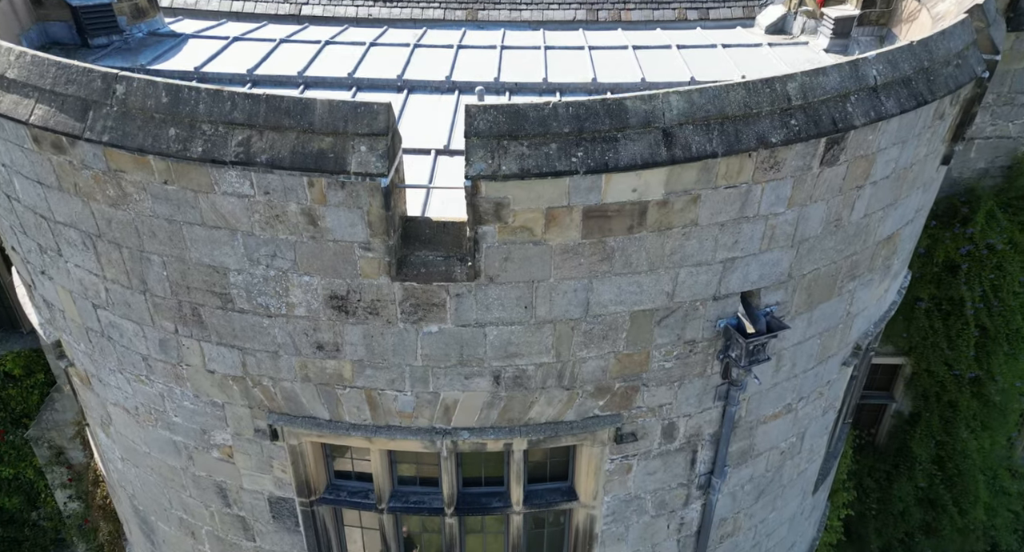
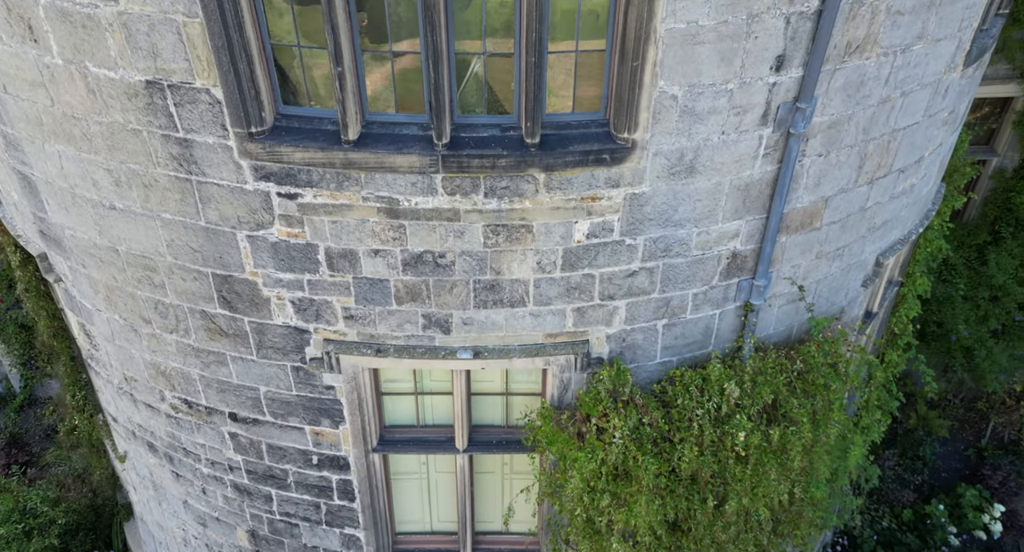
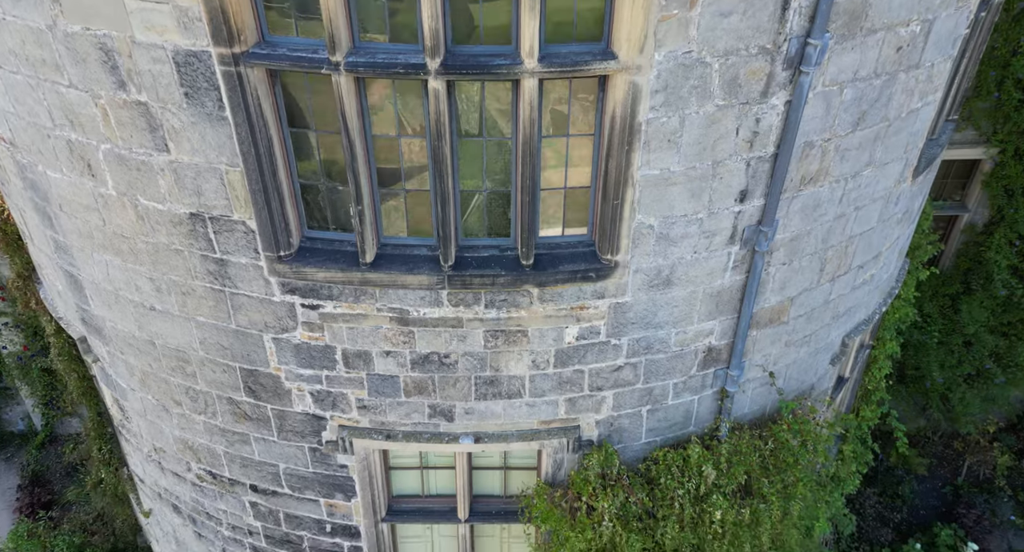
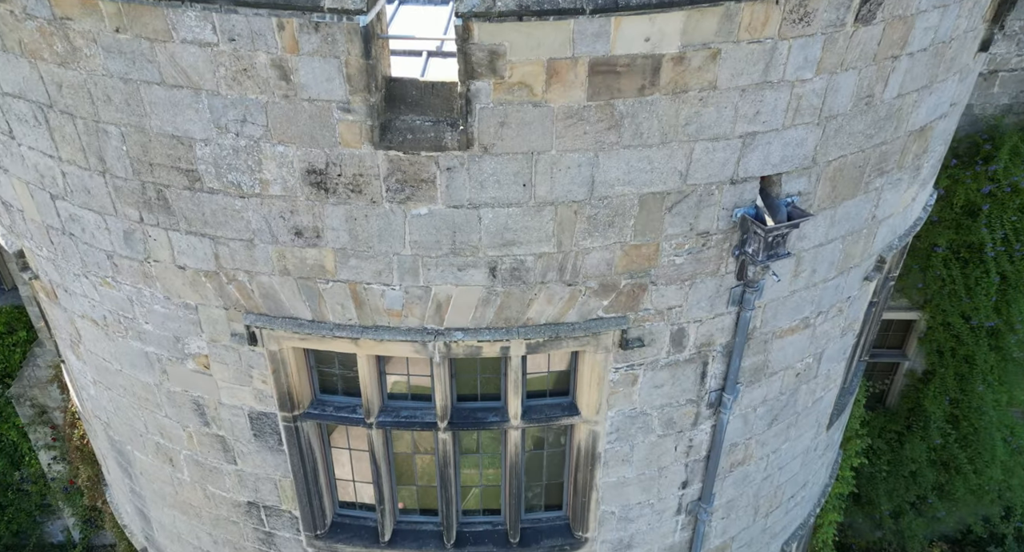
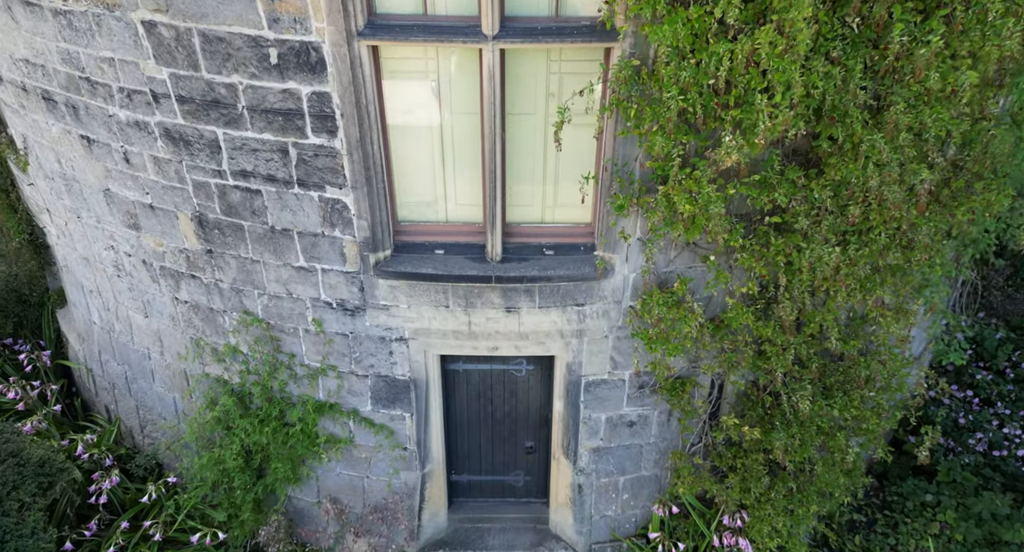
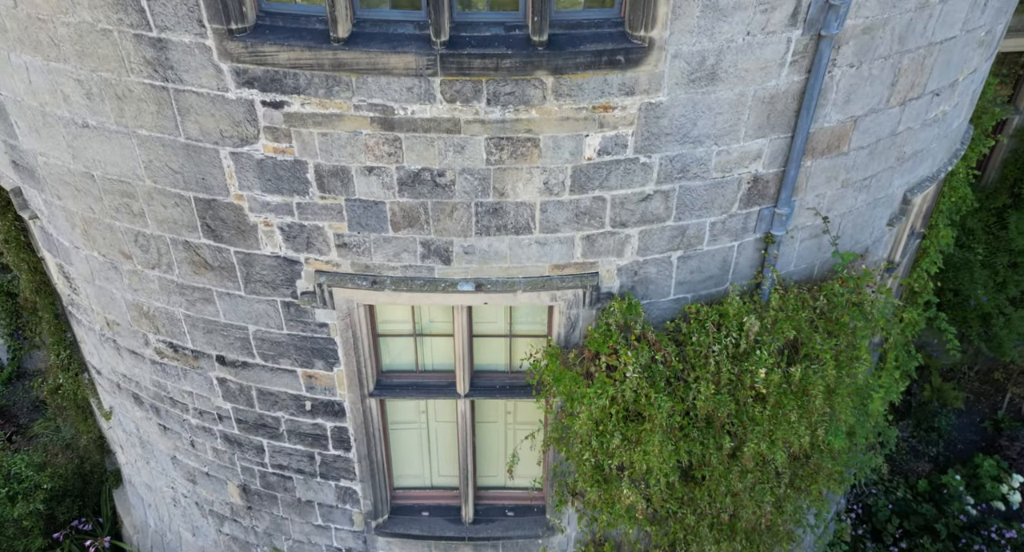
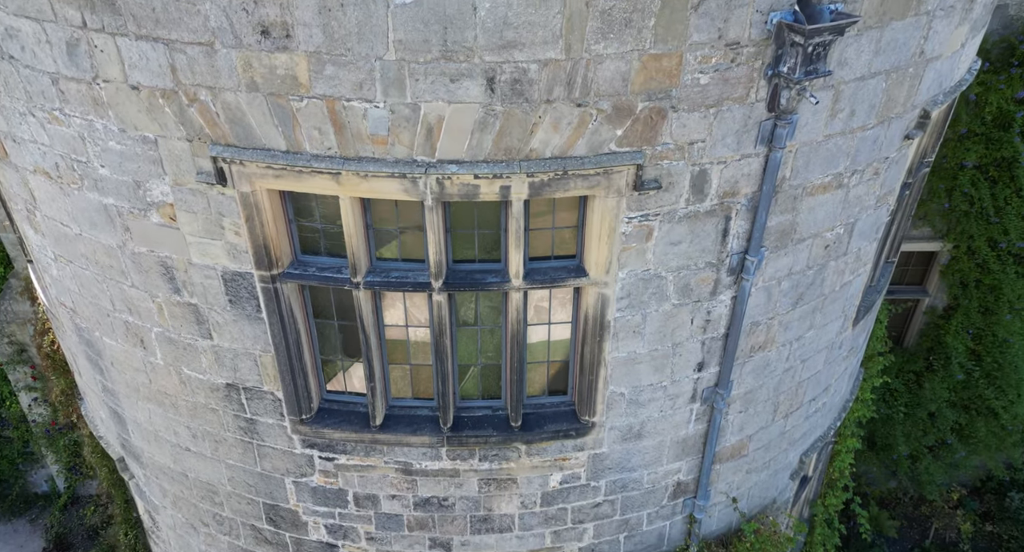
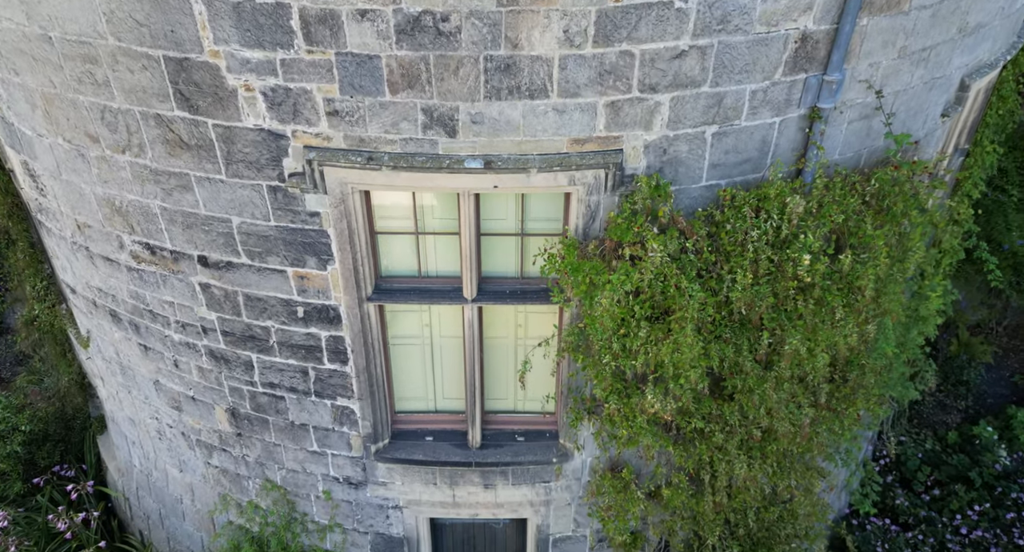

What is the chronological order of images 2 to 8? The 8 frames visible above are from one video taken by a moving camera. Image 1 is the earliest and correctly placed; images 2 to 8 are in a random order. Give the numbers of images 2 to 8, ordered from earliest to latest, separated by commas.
4, 7, 3, 2, 6, 8, 5
